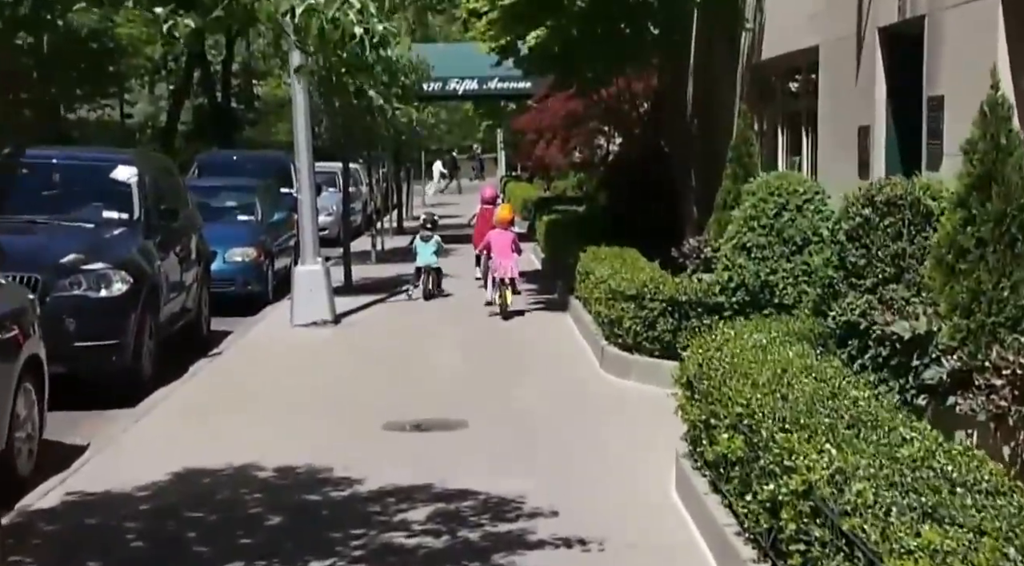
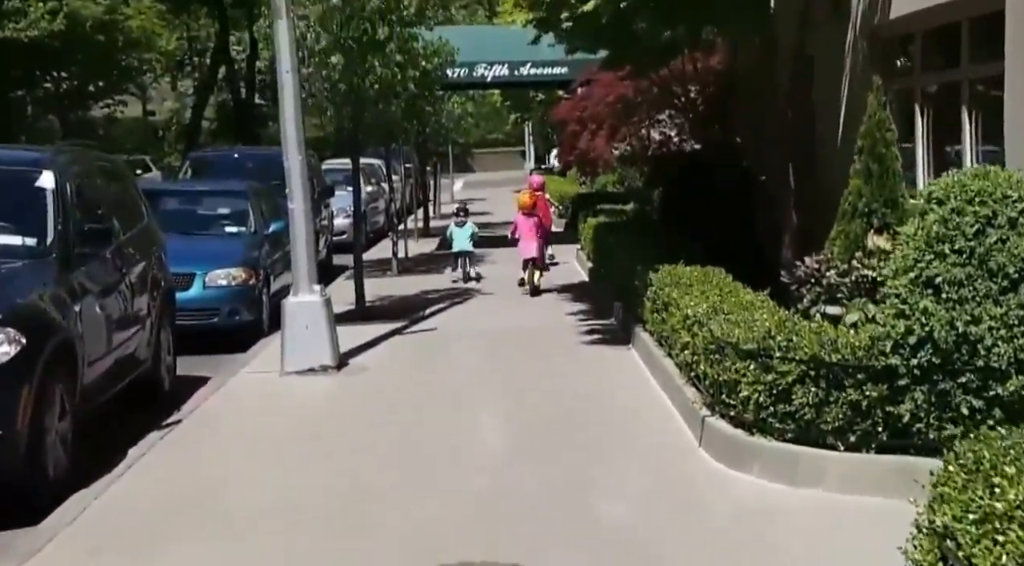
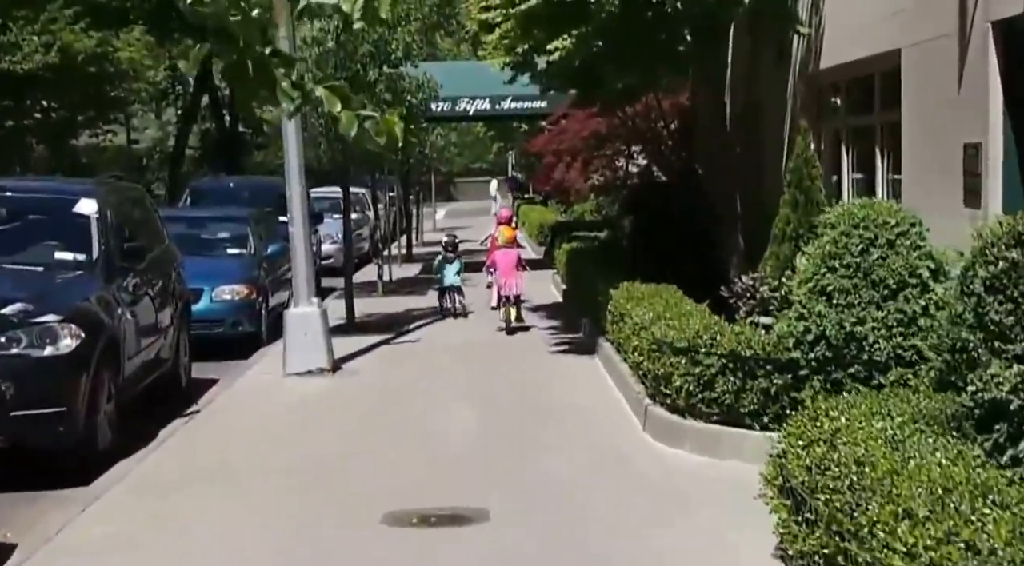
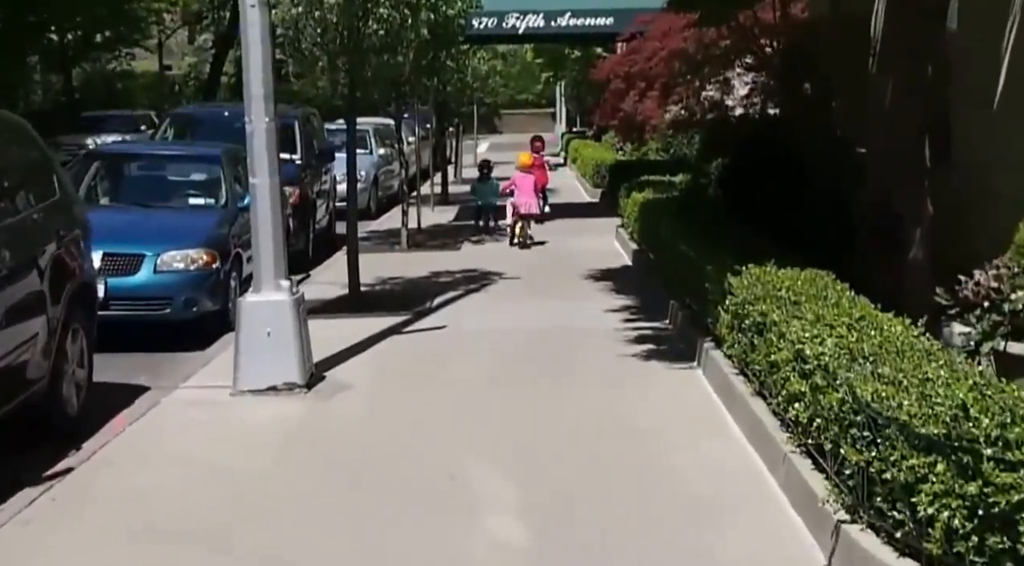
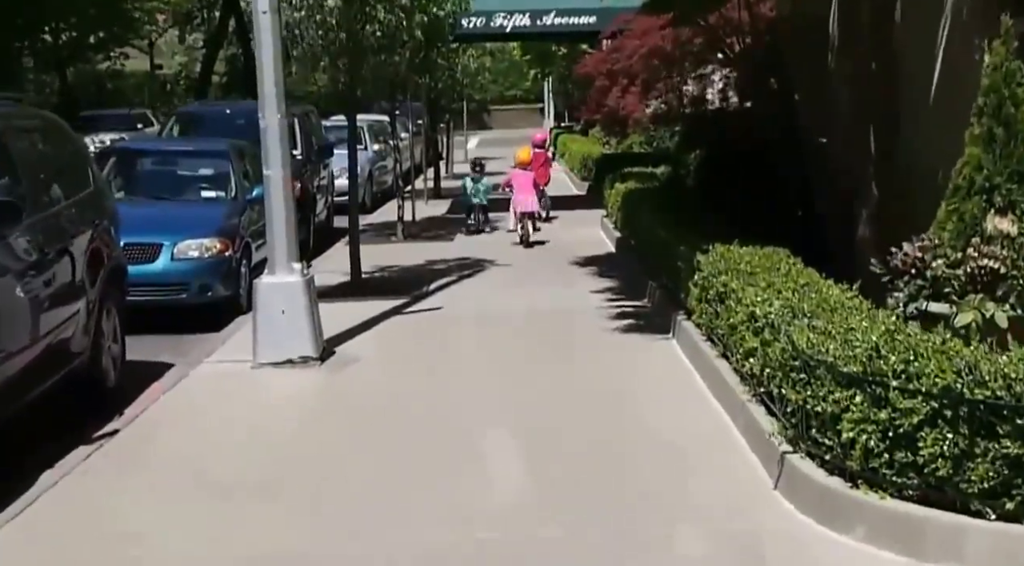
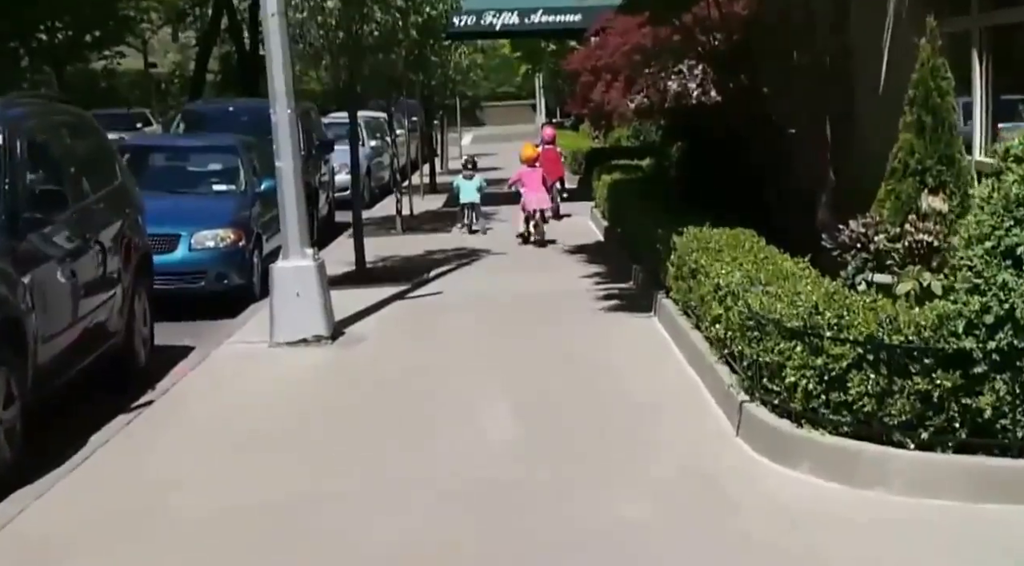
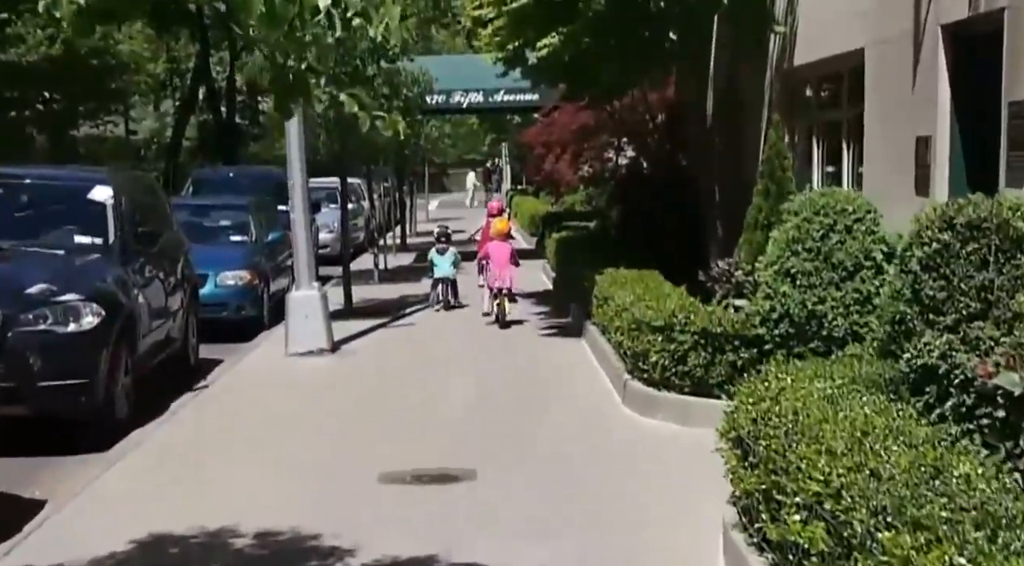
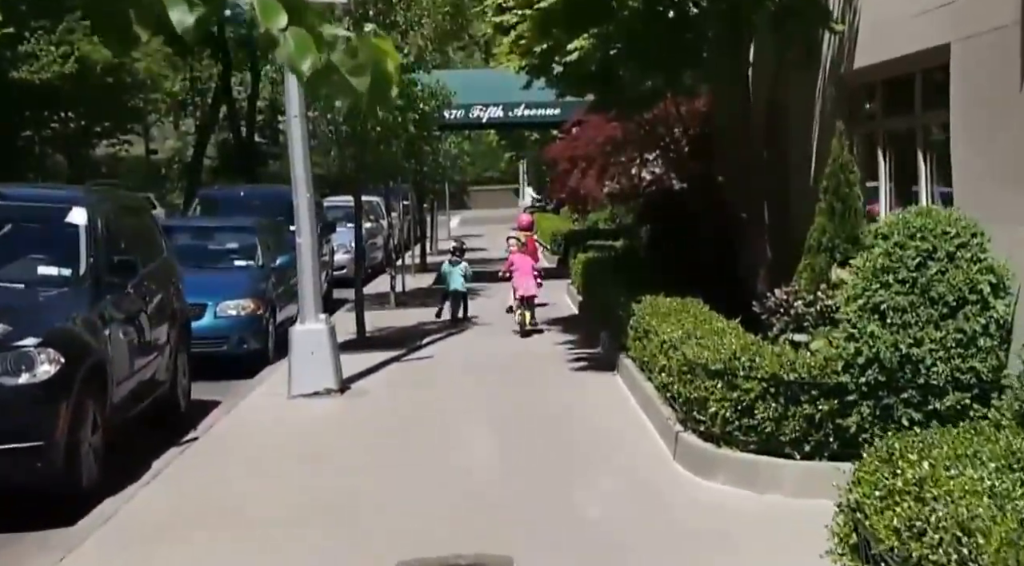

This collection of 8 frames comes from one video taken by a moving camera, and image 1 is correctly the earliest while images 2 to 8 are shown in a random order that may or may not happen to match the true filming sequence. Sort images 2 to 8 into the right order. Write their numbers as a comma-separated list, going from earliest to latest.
7, 3, 8, 2, 6, 5, 4
